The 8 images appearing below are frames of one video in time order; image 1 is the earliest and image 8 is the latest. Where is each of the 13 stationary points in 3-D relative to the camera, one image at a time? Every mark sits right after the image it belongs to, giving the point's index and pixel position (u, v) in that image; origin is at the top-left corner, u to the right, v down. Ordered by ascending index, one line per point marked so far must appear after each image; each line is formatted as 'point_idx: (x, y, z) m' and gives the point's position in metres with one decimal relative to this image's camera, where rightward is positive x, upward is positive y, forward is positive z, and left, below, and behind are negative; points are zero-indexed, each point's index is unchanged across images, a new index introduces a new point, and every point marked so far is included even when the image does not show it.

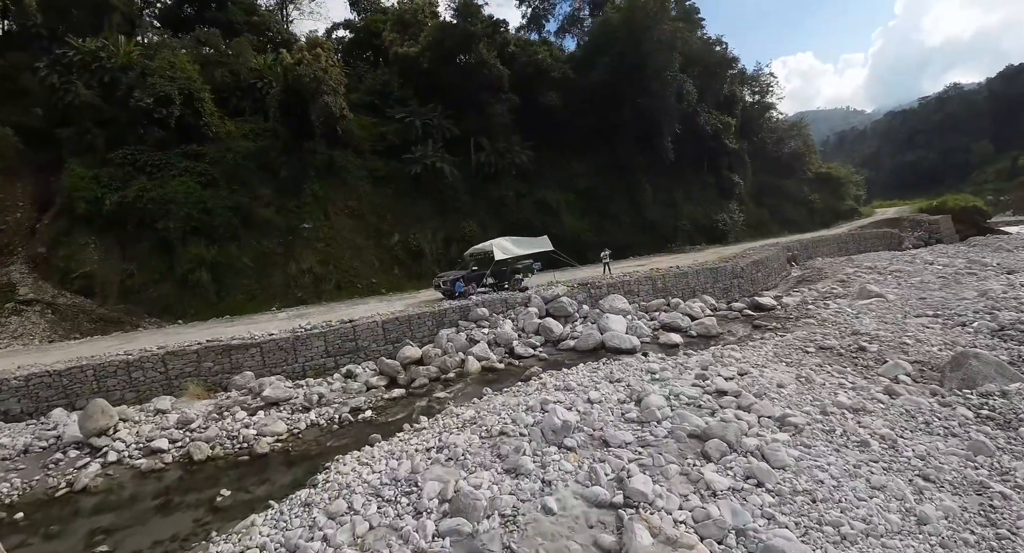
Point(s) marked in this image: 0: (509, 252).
0: (-0.2, +0.8, +14.8) m
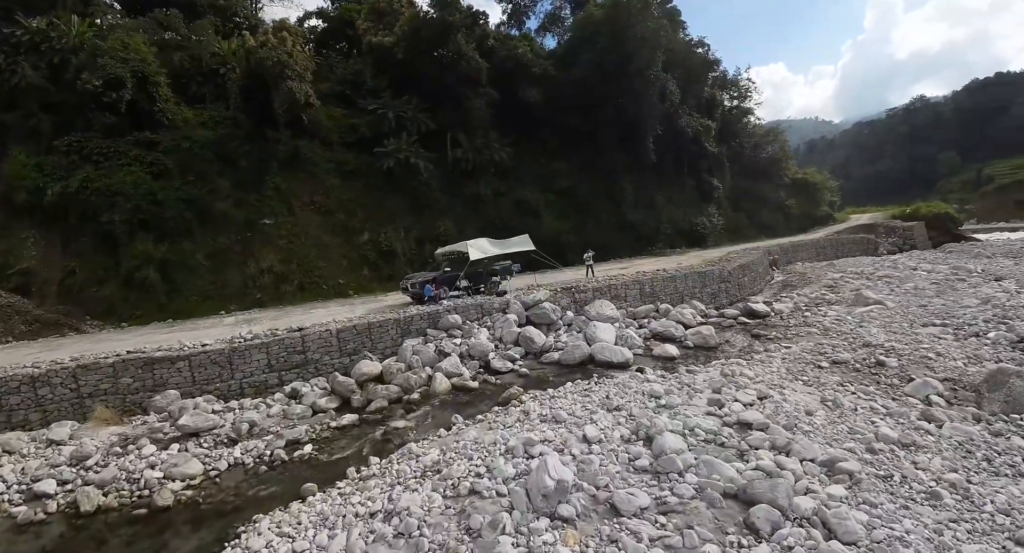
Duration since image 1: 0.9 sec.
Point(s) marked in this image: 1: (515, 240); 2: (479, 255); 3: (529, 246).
0: (-0.8, +0.7, +13.5) m
1: (+0.1, +1.1, +14.3) m
2: (-0.9, +0.6, +13.5) m
3: (+0.5, +0.9, +14.1) m
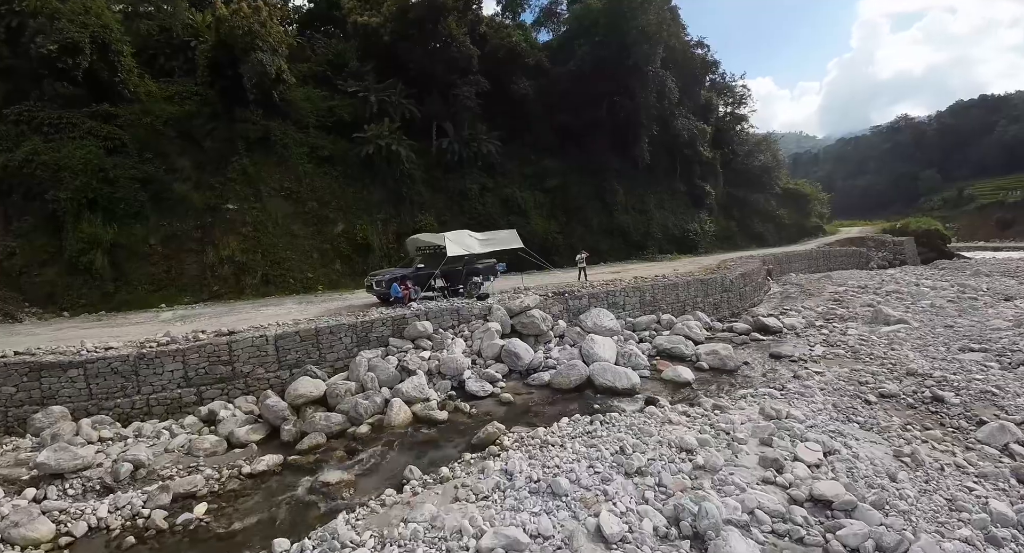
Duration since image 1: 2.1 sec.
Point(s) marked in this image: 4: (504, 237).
0: (-1.1, +0.7, +11.9) m
1: (-0.3, +1.1, +12.8) m
2: (-1.3, +0.6, +11.9) m
3: (+0.1, +0.8, +12.6) m
4: (-0.2, +1.0, +12.7) m
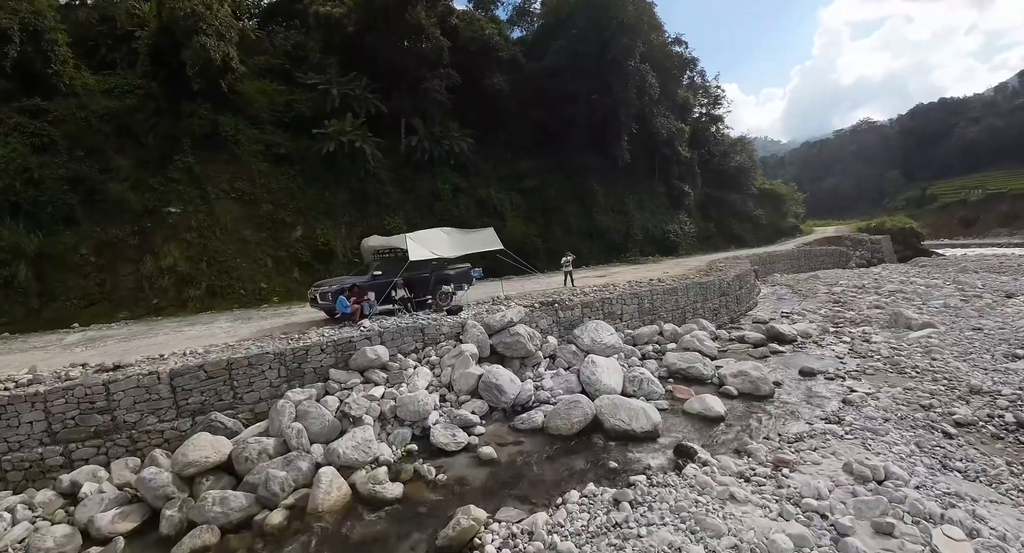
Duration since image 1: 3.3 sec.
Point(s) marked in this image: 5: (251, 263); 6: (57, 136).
0: (-1.6, +0.6, +10.3) m
1: (-0.8, +0.9, +11.1) m
2: (-1.7, +0.4, +10.2) m
3: (-0.3, +0.7, +10.9) m
4: (-0.7, +0.9, +11.1) m
5: (-9.3, +0.5, +17.9) m
6: (-15.3, +4.7, +17.0) m
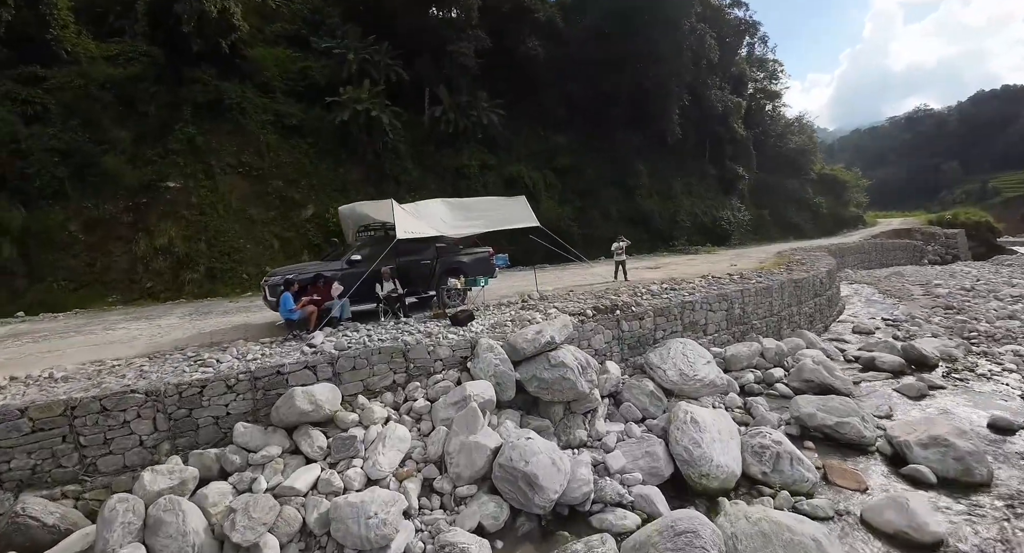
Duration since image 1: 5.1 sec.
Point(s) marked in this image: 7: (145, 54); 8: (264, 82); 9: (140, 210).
0: (-1.0, +0.8, +7.9) m
1: (-0.1, +1.1, +8.8) m
2: (-1.1, +0.6, +7.9) m
3: (+0.3, +0.9, +8.5) m
4: (0.0, +1.1, +8.7) m
5: (-8.2, +1.0, +16.0) m
6: (-14.2, +5.4, +15.4) m
7: (-13.2, +8.0, +17.7) m
8: (-9.4, +7.4, +19.1) m
9: (-11.2, +2.0, +15.1) m
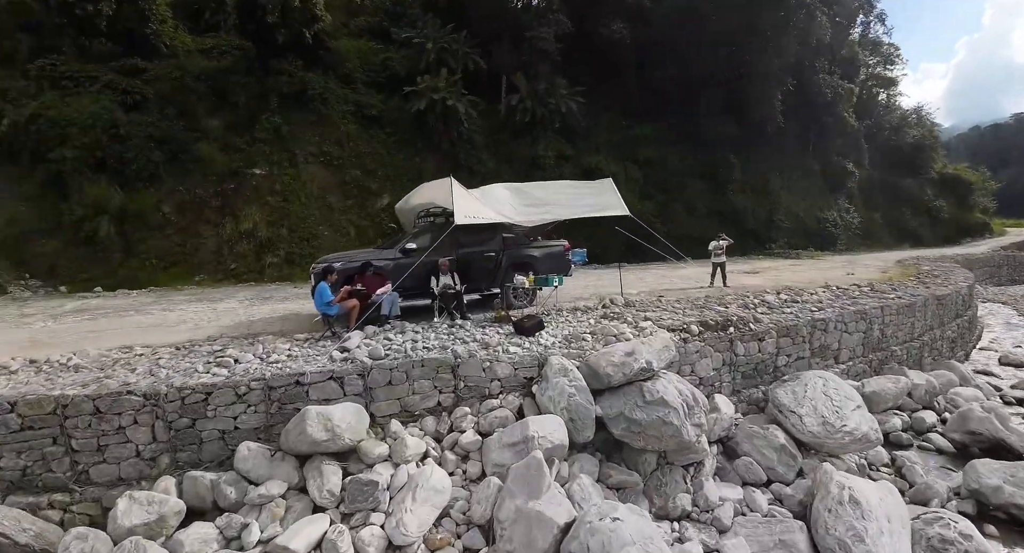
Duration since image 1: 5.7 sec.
0: (+0.1, +0.8, +7.2) m
1: (+1.1, +1.1, +7.8) m
2: (0.0, +0.7, +7.1) m
3: (+1.5, +0.9, +7.6) m
4: (+1.2, +1.1, +7.7) m
5: (-5.8, +1.5, +16.2) m
6: (-11.6, +6.1, +16.4) m
7: (-10.1, +8.7, +18.5) m
8: (-6.3, +7.9, +19.3) m
9: (-8.9, +2.6, +15.7) m
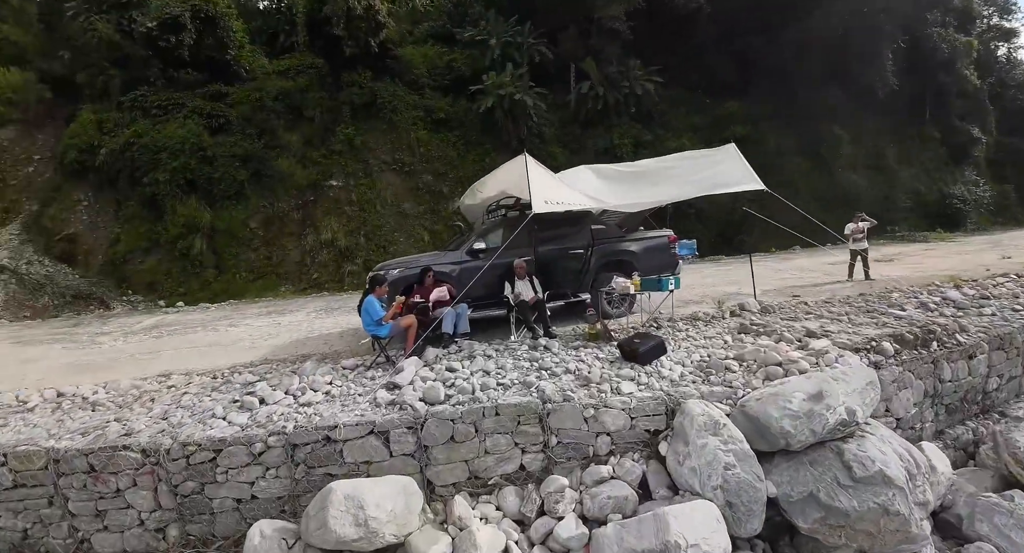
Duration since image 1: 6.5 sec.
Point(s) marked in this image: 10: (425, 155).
0: (+1.2, +0.8, +6.2) m
1: (+2.2, +1.1, +6.7) m
2: (+1.0, +0.7, +6.2) m
3: (+2.6, +0.9, +6.4) m
4: (+2.3, +1.1, +6.6) m
5: (-3.4, +1.3, +16.0) m
6: (-9.3, +5.7, +17.1) m
7: (-7.6, +8.3, +19.0) m
8: (-3.6, +7.7, +19.2) m
9: (-6.5, +2.3, +16.0) m
10: (-3.1, +4.4, +17.5) m
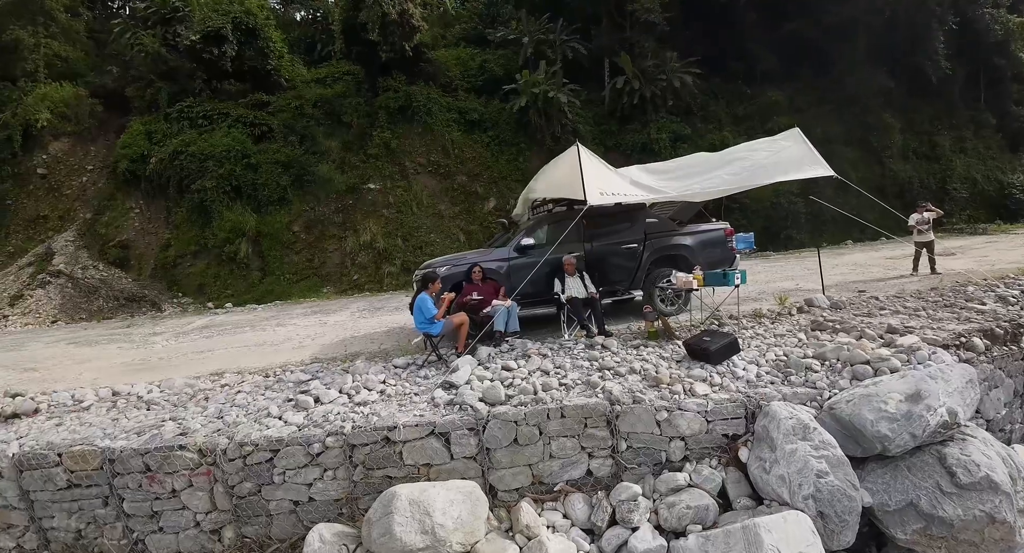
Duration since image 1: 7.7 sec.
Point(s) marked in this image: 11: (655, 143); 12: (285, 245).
0: (+1.6, +0.9, +6.0) m
1: (+2.8, +1.2, +6.5) m
2: (+1.5, +0.7, +6.0) m
3: (+3.1, +1.0, +6.1) m
4: (+2.8, +1.2, +6.4) m
5: (-2.3, +1.3, +16.1) m
6: (-8.1, +5.6, +17.5) m
7: (-6.4, +8.3, +19.3) m
8: (-2.4, +7.7, +19.3) m
9: (-5.4, +2.3, +16.3) m
10: (-1.9, +4.3, +17.6) m
11: (+5.2, +4.7, +18.3) m
12: (-7.2, +1.1, +15.7) m
